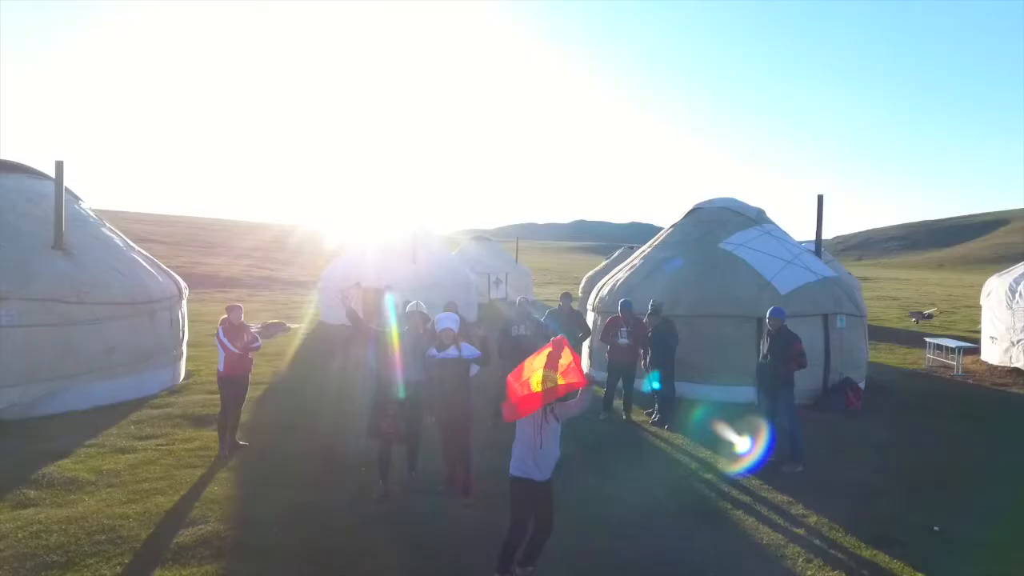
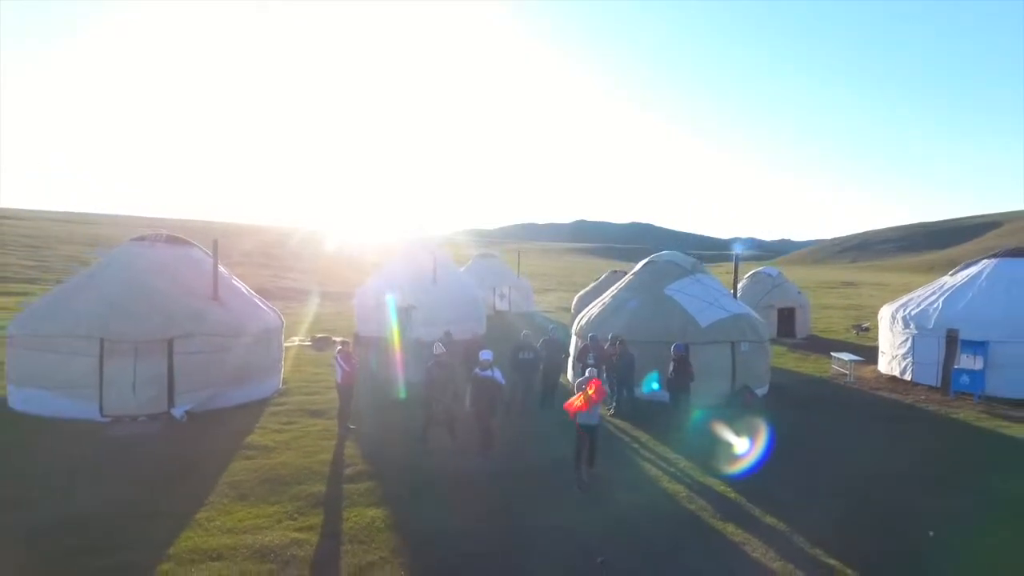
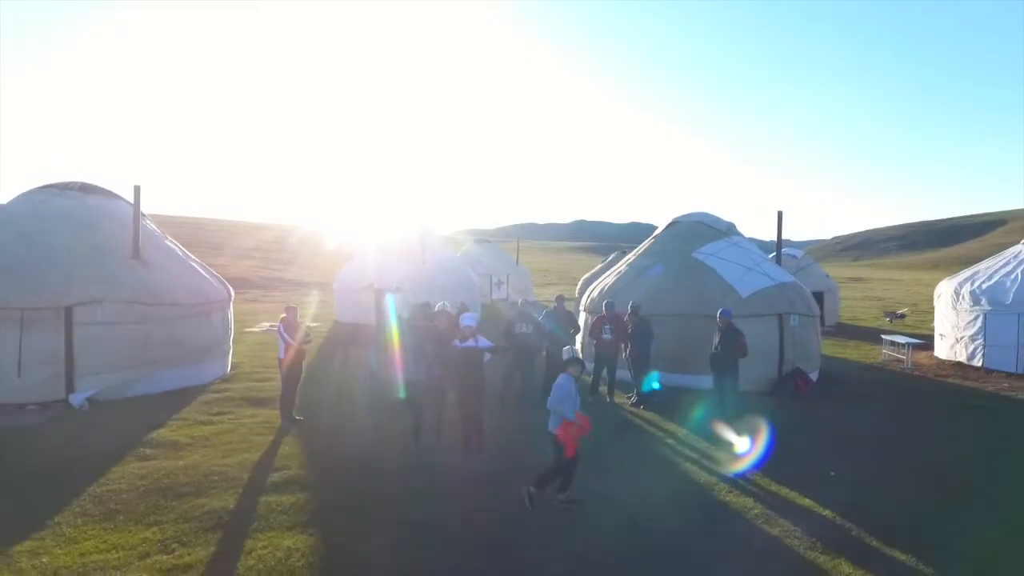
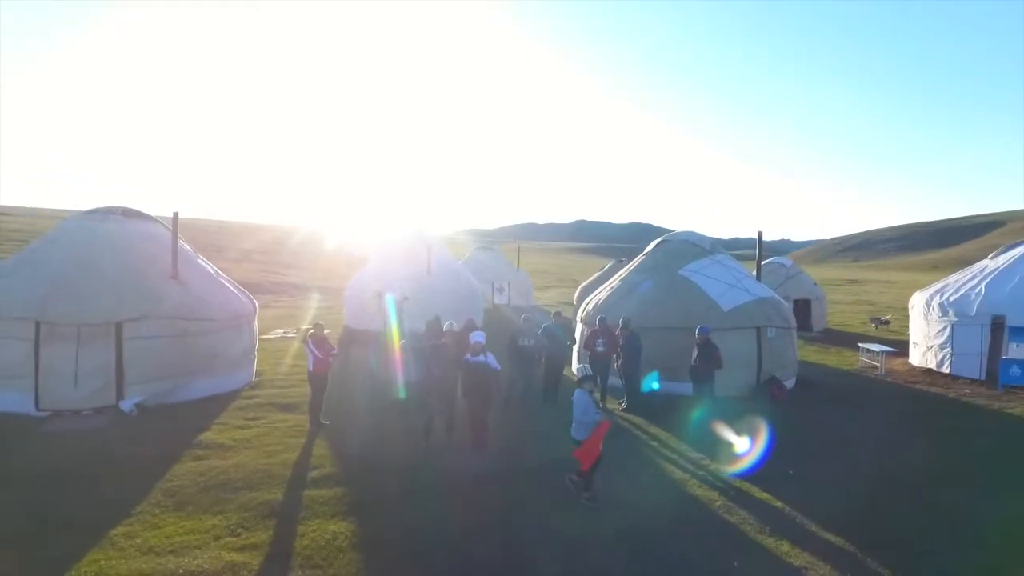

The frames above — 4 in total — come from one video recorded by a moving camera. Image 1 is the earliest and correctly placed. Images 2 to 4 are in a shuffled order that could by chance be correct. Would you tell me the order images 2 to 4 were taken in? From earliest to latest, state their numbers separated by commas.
3, 4, 2
